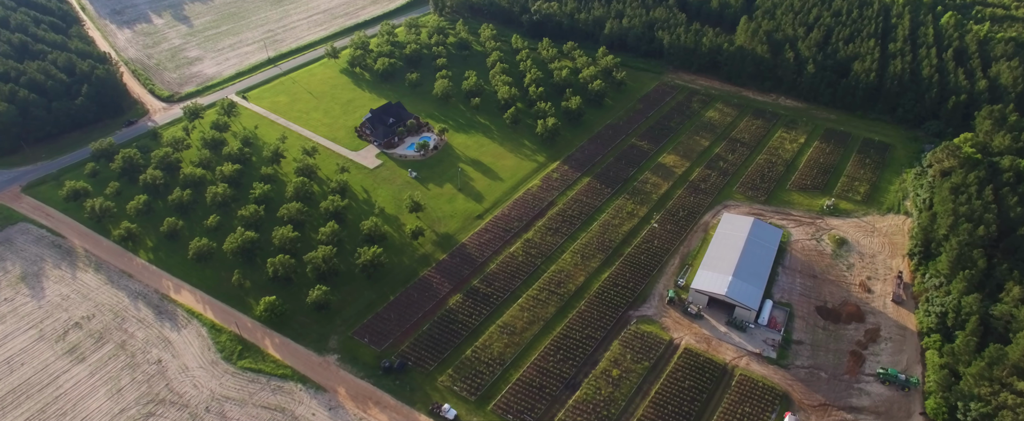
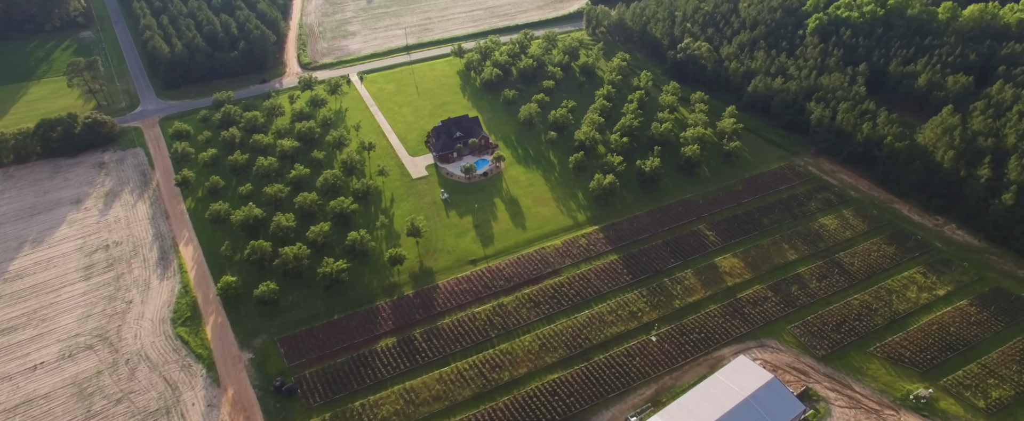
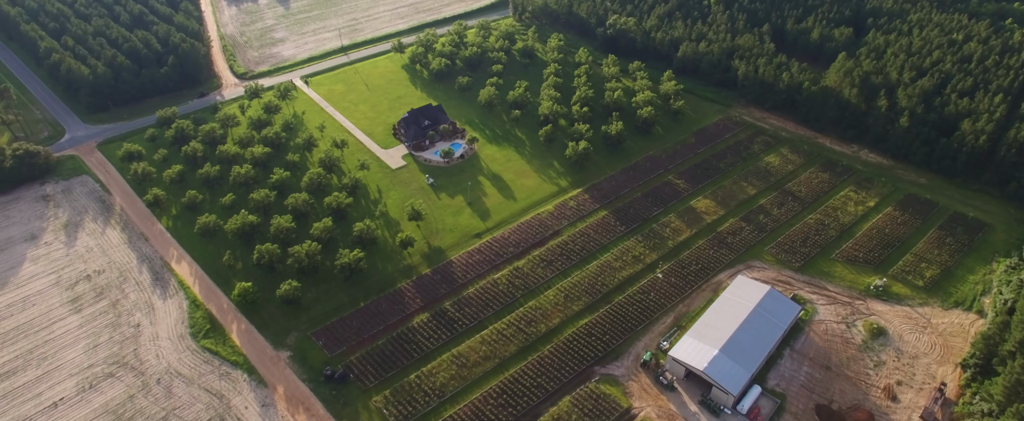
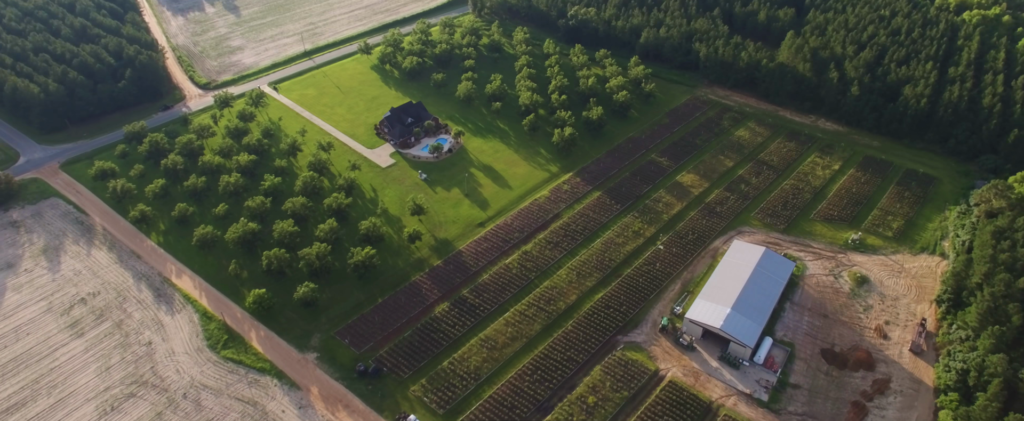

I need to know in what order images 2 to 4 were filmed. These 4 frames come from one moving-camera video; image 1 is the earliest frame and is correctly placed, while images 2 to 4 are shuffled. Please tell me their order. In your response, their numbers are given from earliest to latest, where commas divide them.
4, 3, 2
